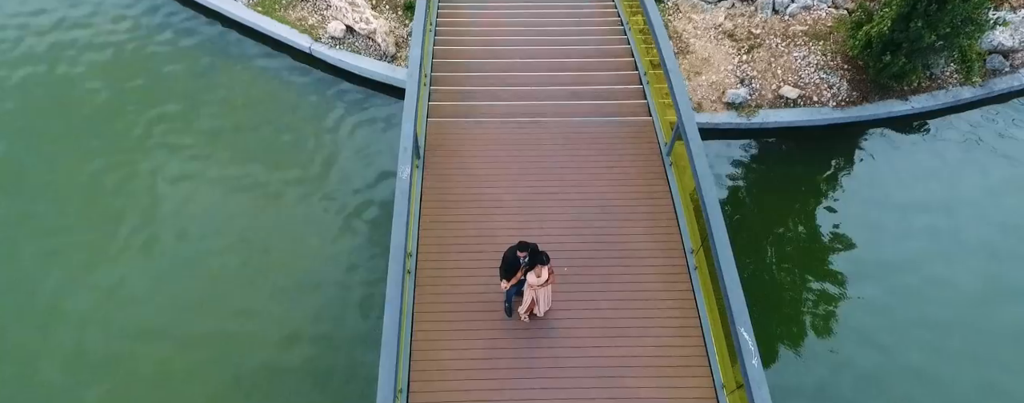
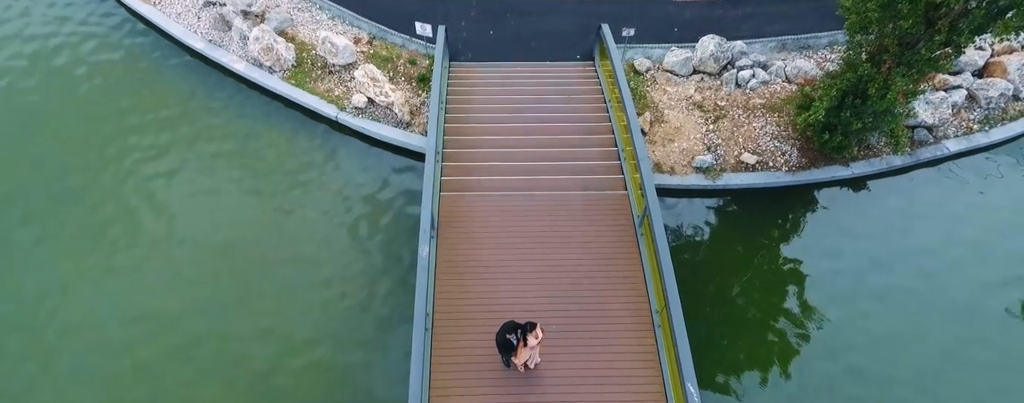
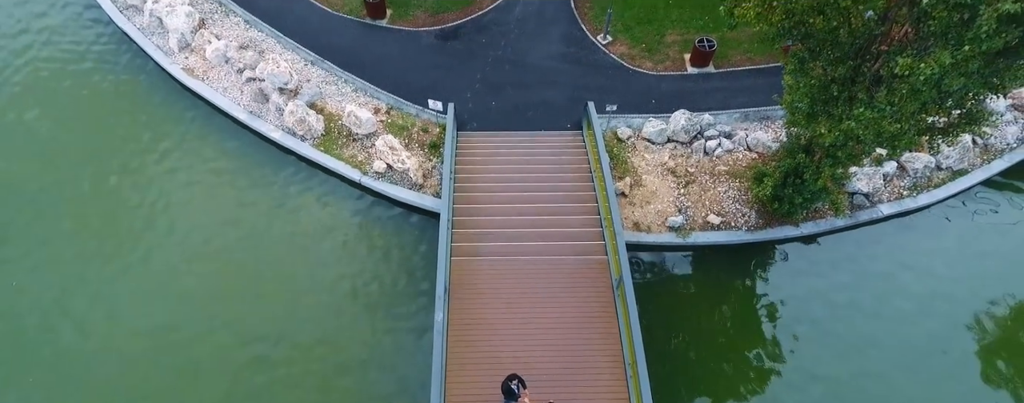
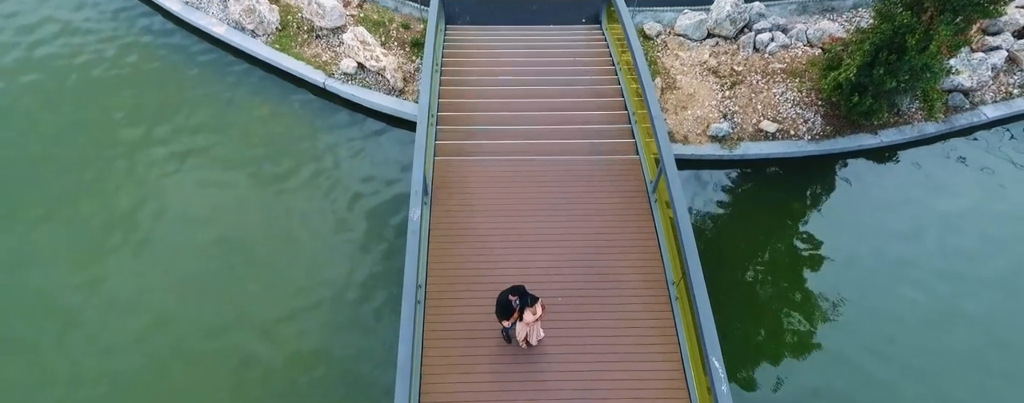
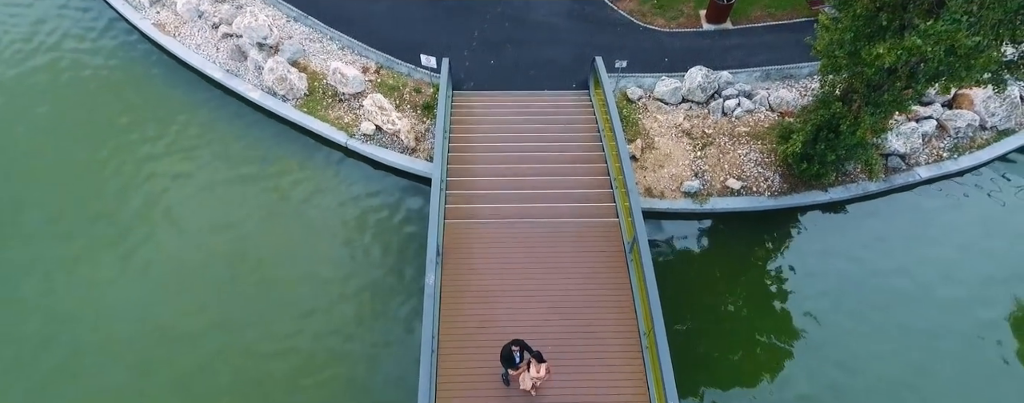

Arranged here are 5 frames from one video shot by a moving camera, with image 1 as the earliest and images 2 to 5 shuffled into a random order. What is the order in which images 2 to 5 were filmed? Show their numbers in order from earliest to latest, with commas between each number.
4, 2, 5, 3
